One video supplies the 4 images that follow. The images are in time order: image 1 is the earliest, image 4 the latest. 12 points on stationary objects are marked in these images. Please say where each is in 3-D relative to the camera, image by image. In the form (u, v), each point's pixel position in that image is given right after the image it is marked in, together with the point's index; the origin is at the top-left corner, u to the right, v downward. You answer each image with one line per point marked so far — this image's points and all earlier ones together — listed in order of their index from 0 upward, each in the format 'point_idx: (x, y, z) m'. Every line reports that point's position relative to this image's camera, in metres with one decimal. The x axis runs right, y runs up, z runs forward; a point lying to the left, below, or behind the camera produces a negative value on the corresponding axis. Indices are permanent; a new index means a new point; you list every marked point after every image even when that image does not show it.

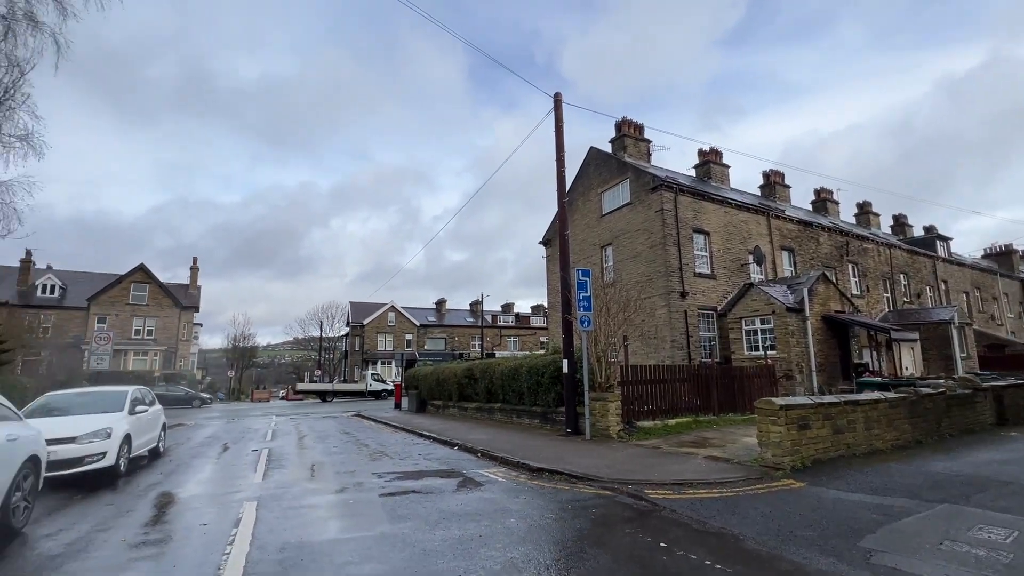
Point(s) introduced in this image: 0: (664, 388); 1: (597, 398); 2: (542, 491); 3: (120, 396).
0: (+3.7, -2.4, +13.1) m
1: (+1.9, -2.5, +12.0) m
2: (+0.4, -2.3, +6.2) m
3: (-5.8, -1.6, +8.0) m
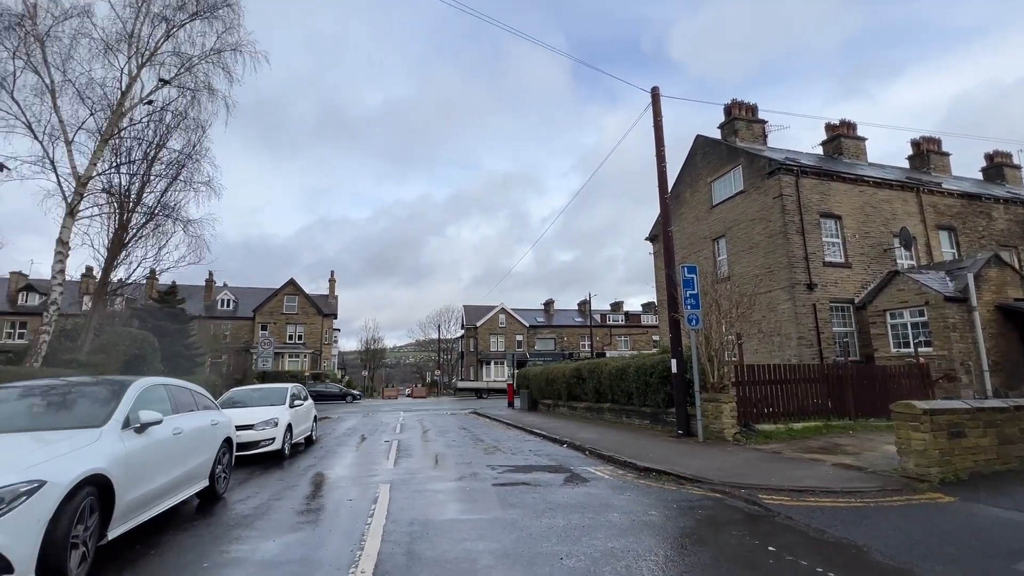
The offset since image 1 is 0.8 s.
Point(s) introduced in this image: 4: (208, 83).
0: (+6.3, -2.3, +12.4) m
1: (+4.3, -2.4, +11.7) m
2: (+1.6, -2.4, +6.4) m
3: (-4.0, -1.8, +9.4) m
4: (-6.6, +4.4, +11.7) m
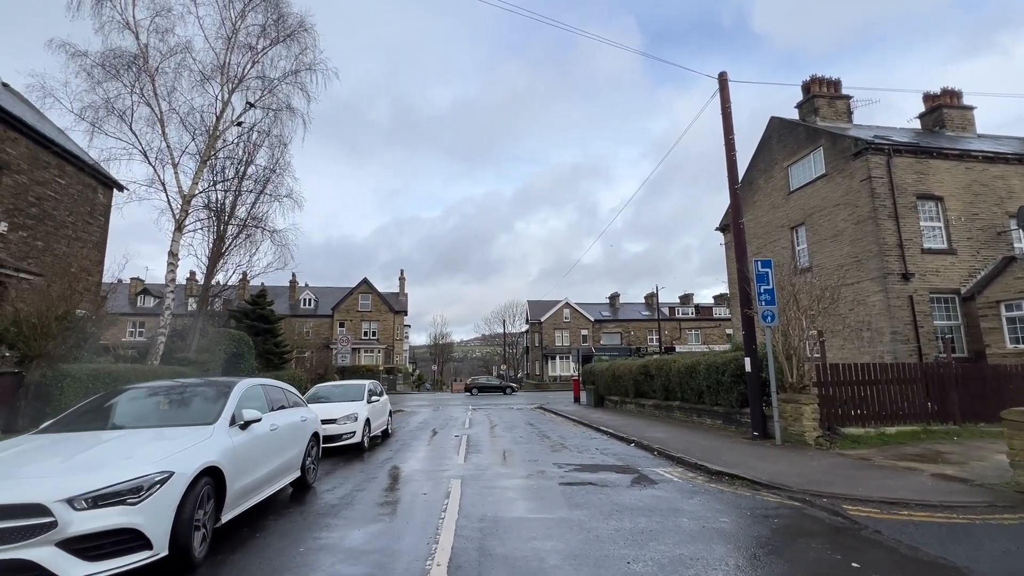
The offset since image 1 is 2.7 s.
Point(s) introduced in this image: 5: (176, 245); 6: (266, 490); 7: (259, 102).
0: (+7.8, -2.2, +11.6) m
1: (+5.8, -2.3, +11.2) m
2: (+2.4, -2.4, +6.3) m
3: (-2.8, -1.8, +10.0) m
4: (-5.2, +4.3, +12.5) m
5: (-6.7, +0.9, +10.7) m
6: (-2.2, -1.8, +4.8) m
7: (-5.7, +4.3, +12.2) m
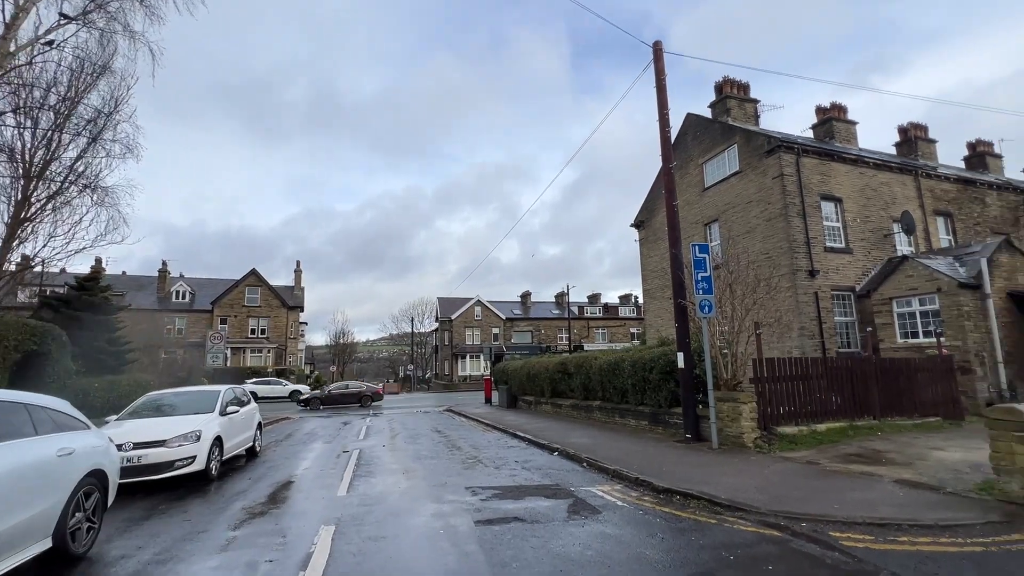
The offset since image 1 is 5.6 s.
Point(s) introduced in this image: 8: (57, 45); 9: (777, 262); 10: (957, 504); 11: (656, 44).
0: (+6.0, -2.0, +11.1) m
1: (+4.1, -2.1, +10.3) m
2: (+1.5, -2.1, +4.9) m
3: (-4.2, -1.5, +7.7) m
4: (-6.9, +4.7, +9.8) m
5: (-8.2, +1.3, +7.8) m
6: (-2.8, -1.5, +2.7) m
7: (-7.4, +4.7, +9.4) m
8: (-7.8, +4.2, +9.4) m
9: (+9.0, +0.8, +18.4) m
10: (+5.6, -2.7, +6.8) m
11: (+3.1, +5.1, +11.2) m
